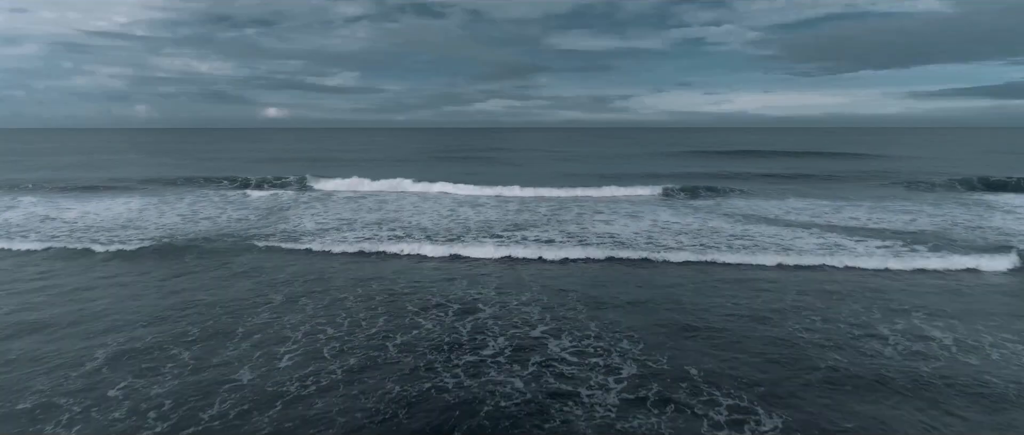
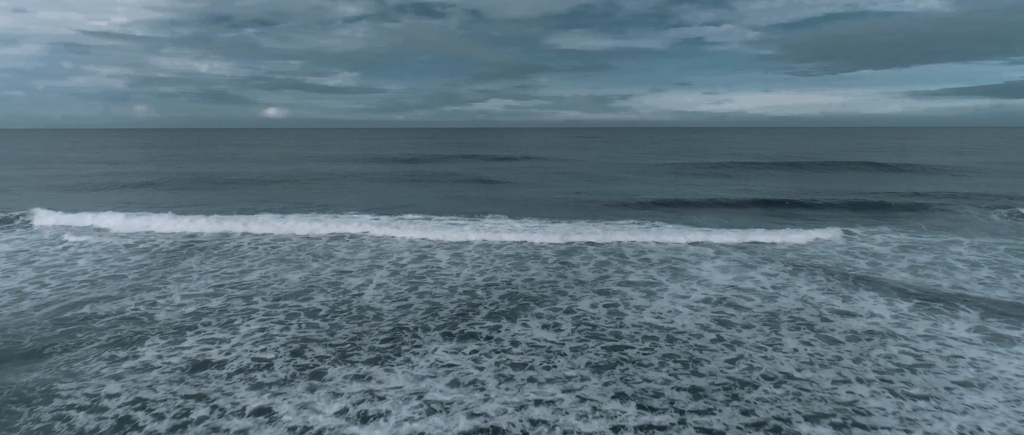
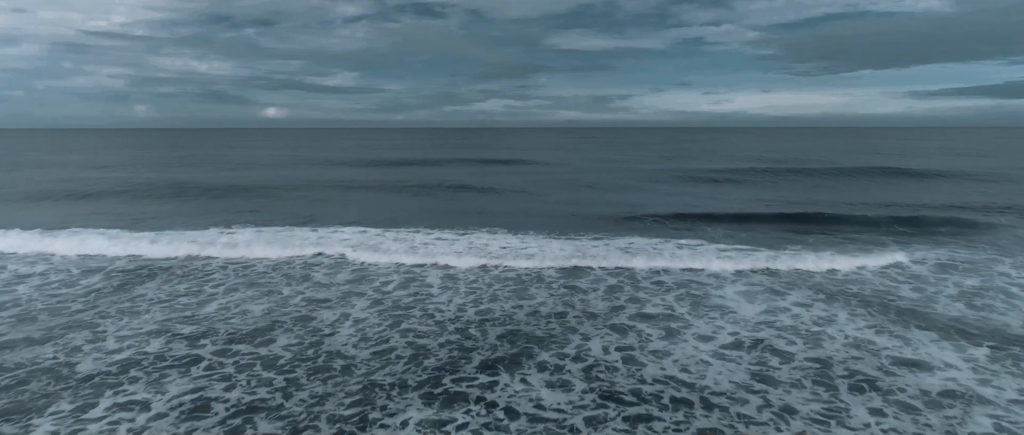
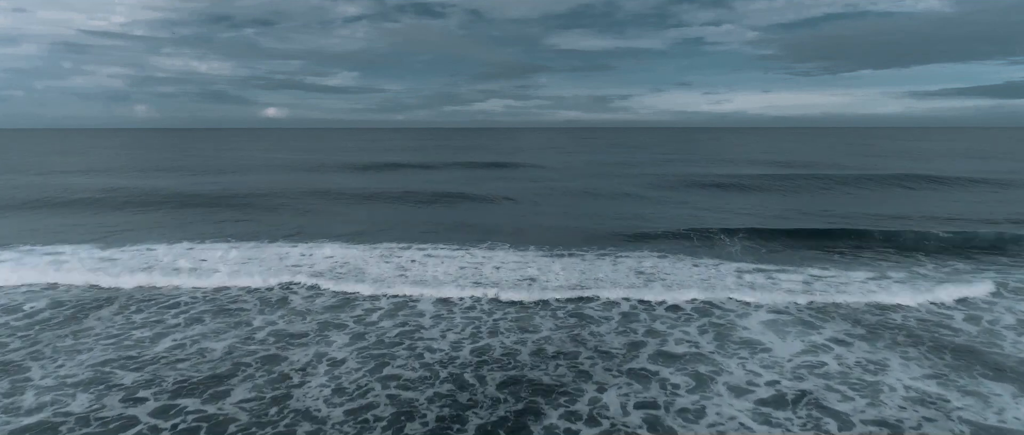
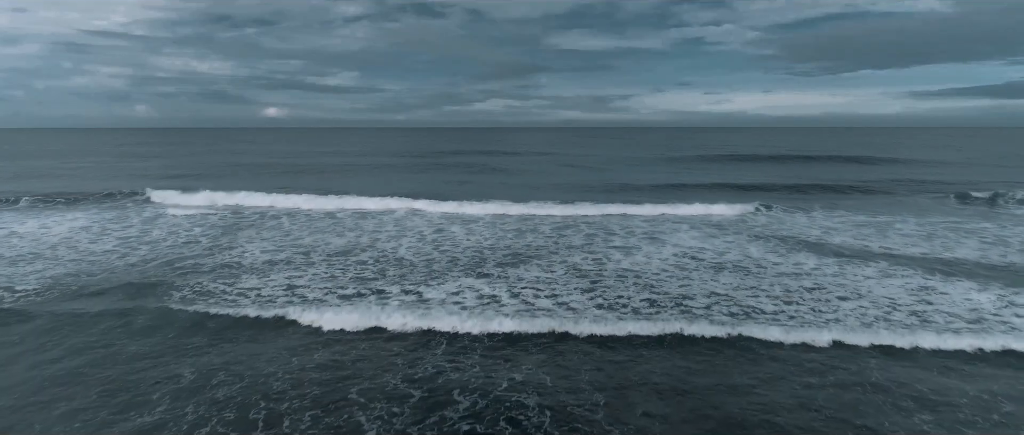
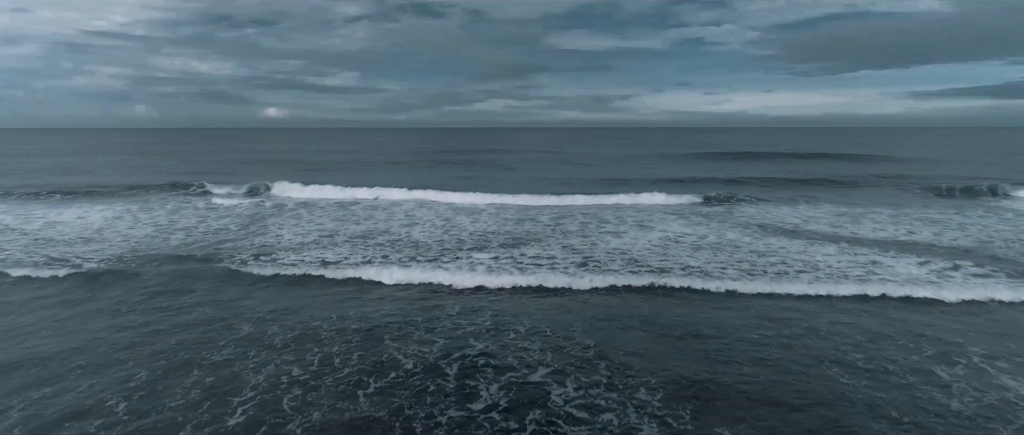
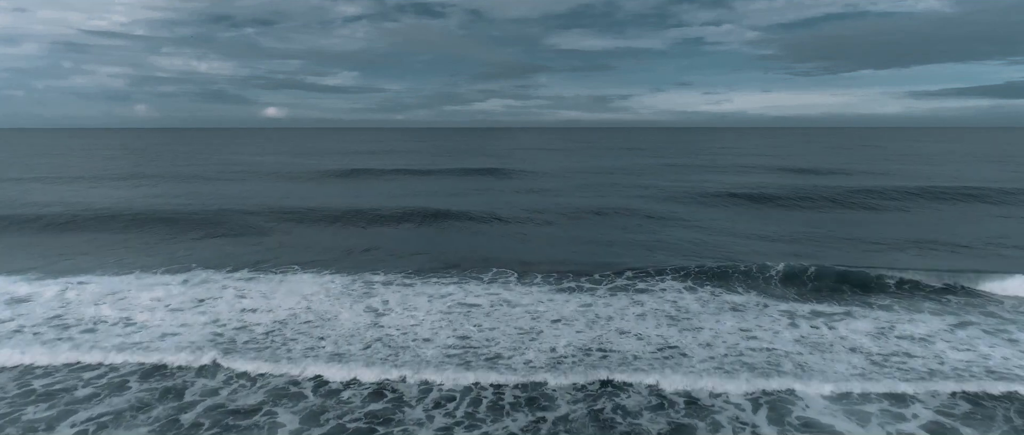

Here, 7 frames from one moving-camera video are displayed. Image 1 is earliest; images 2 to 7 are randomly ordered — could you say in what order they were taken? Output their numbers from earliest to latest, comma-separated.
6, 5, 2, 3, 4, 7
